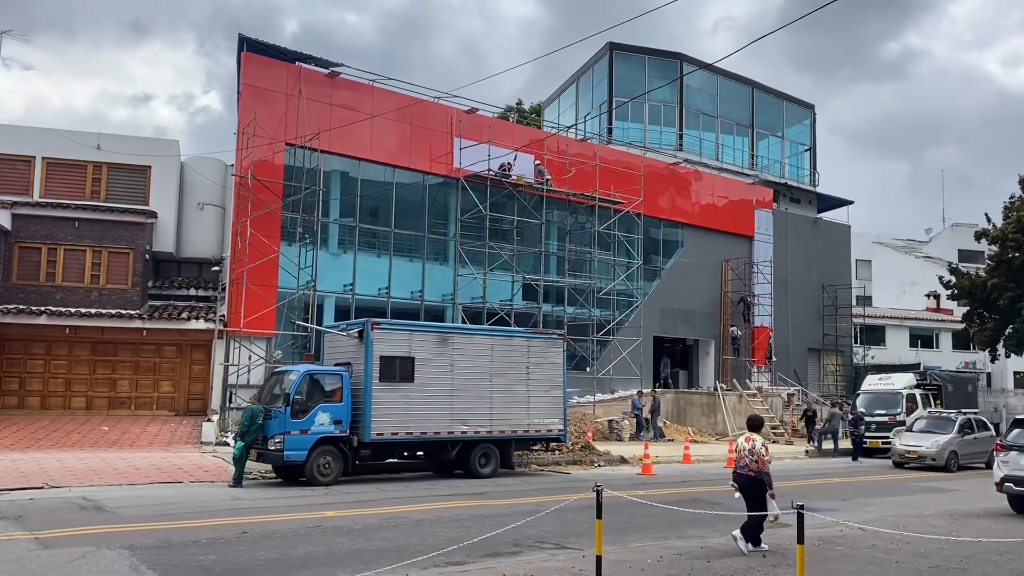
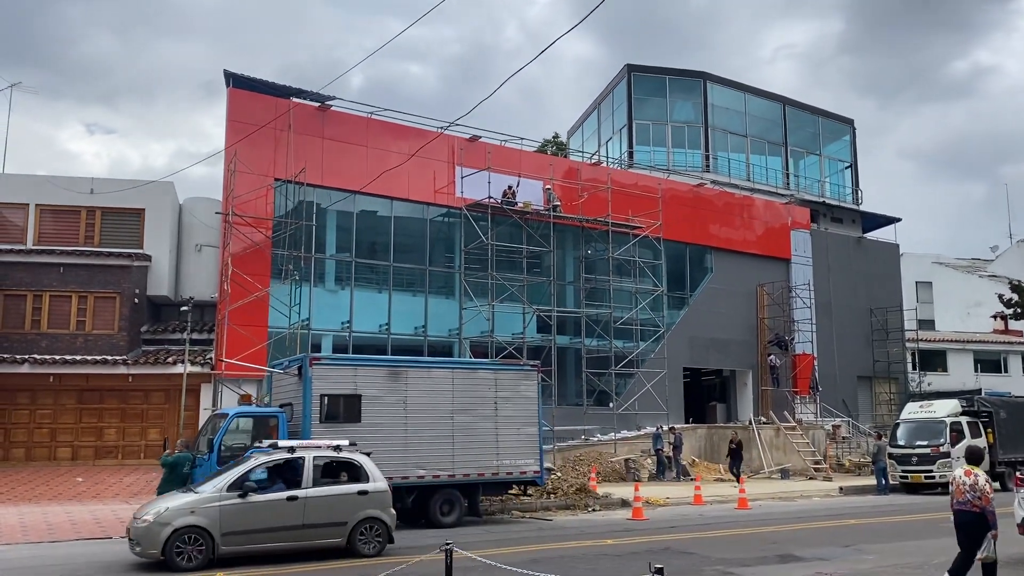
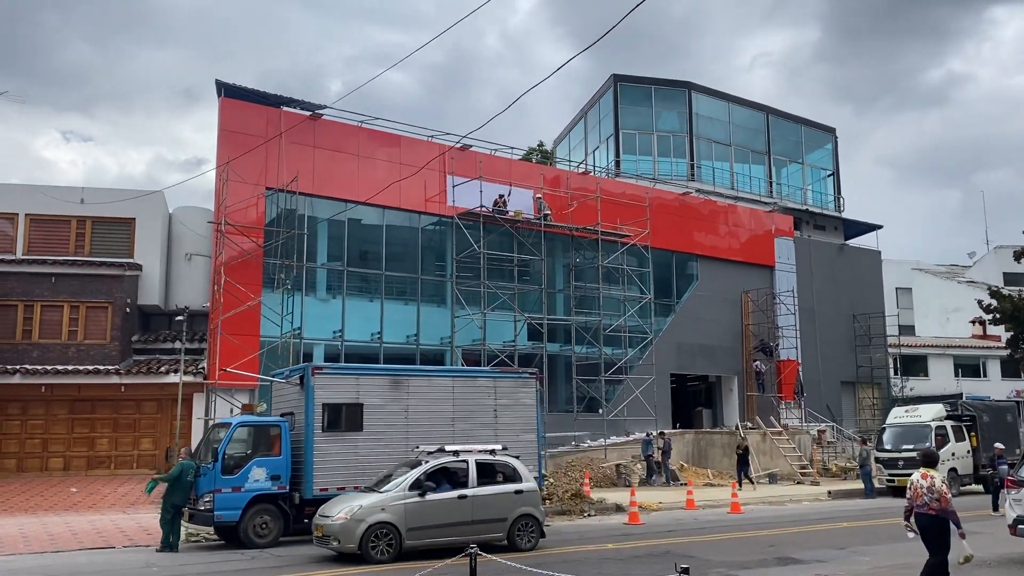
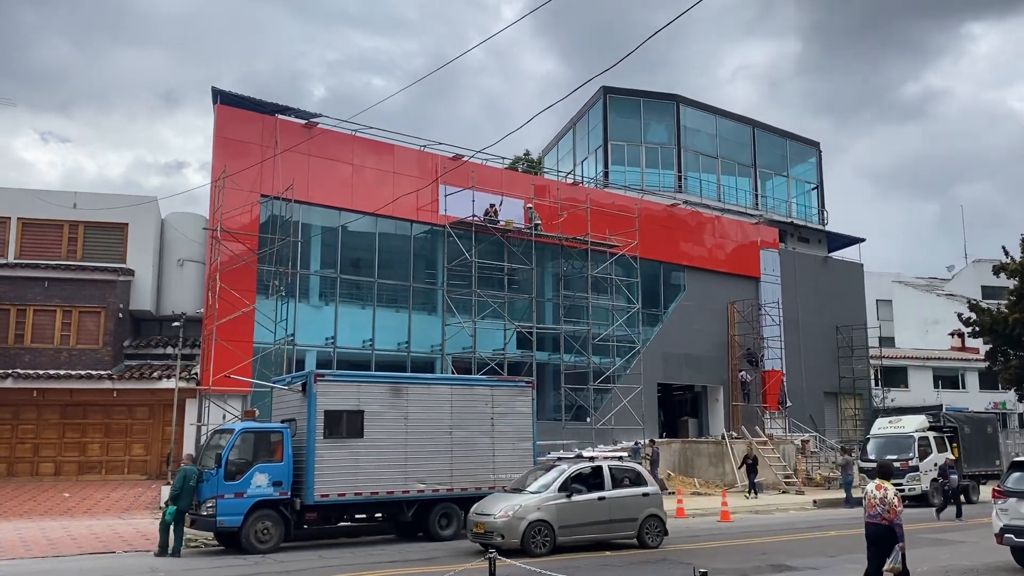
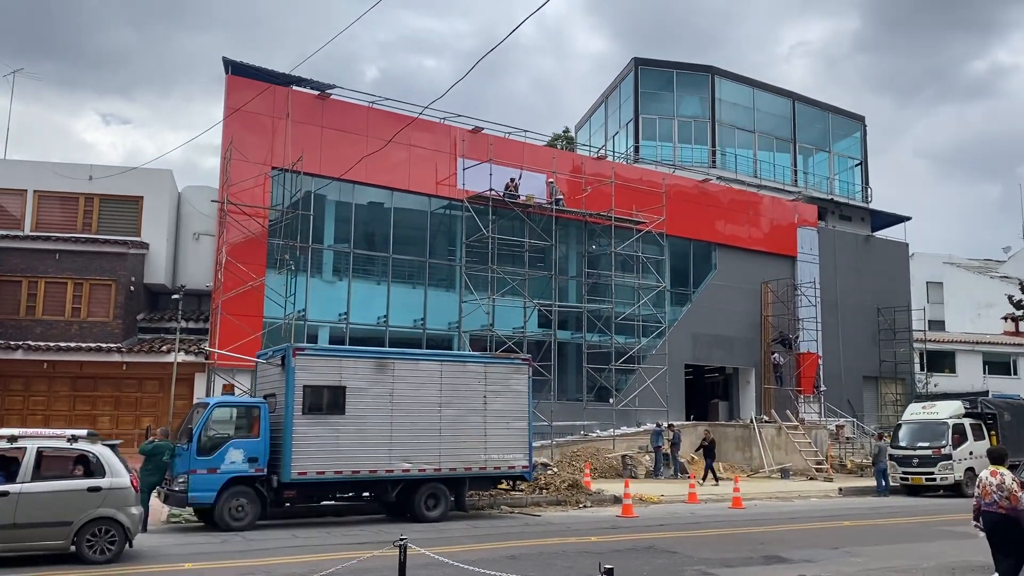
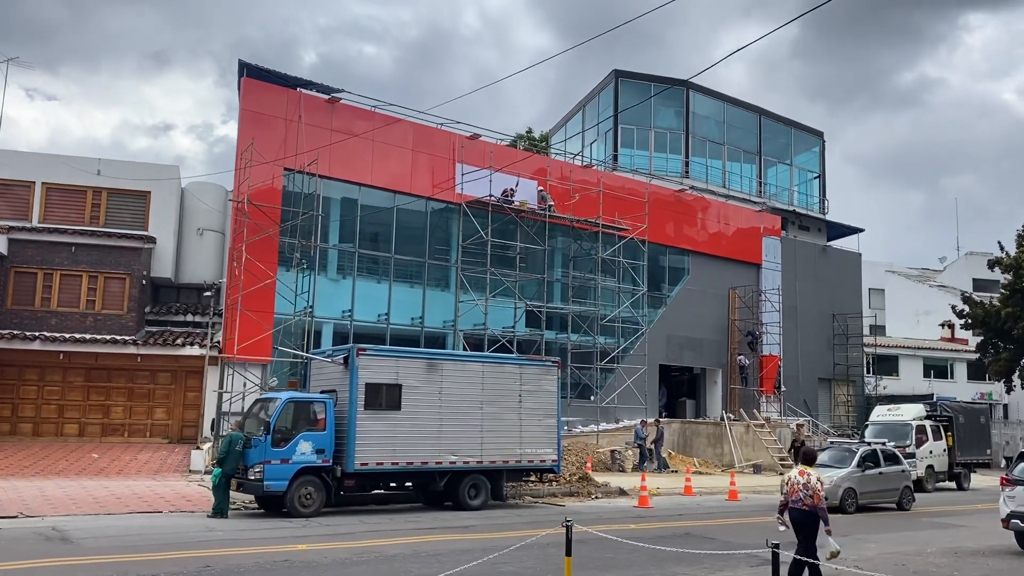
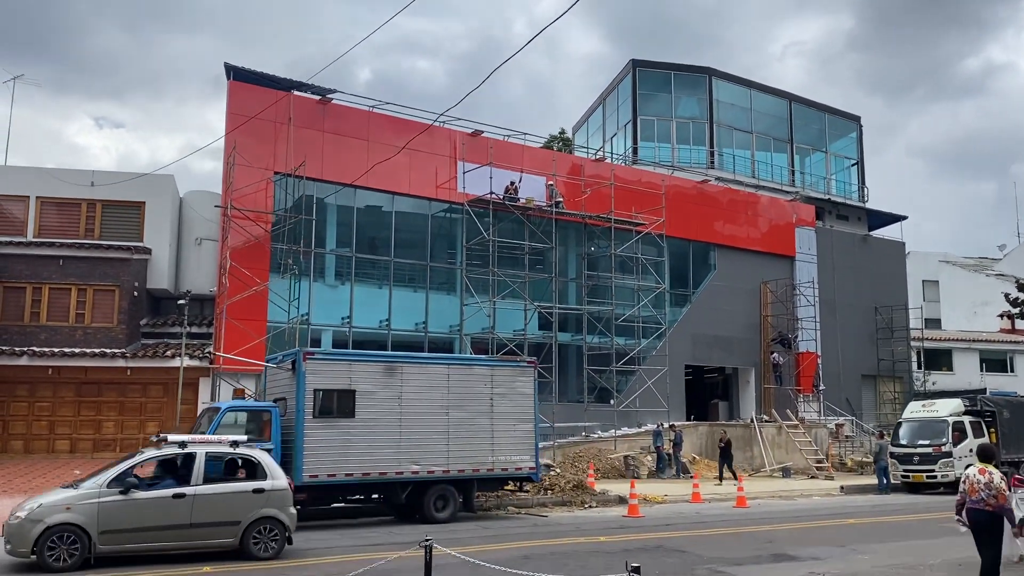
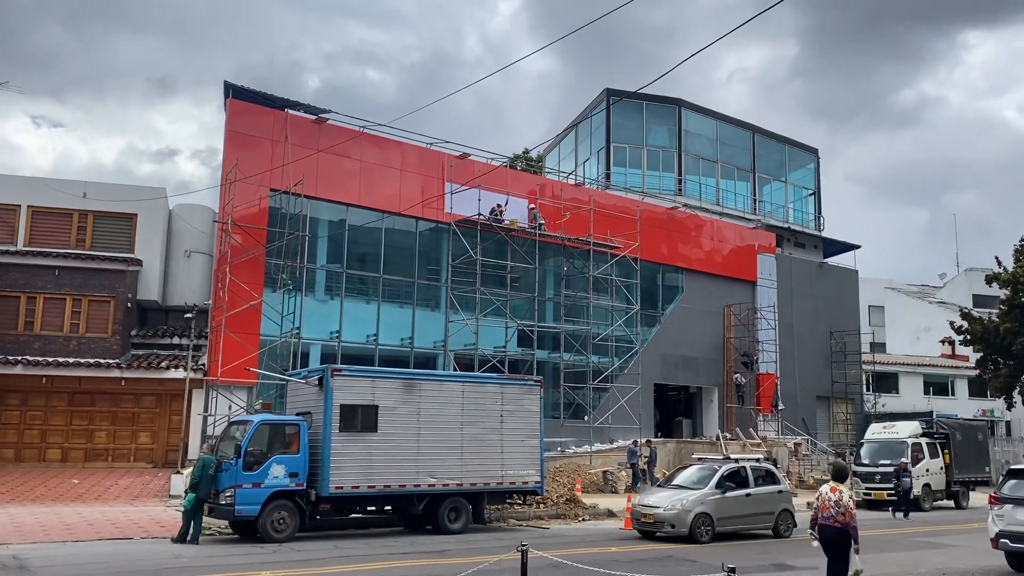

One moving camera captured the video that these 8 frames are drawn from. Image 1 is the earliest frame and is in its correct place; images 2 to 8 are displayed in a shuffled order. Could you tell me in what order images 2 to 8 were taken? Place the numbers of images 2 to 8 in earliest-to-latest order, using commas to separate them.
6, 8, 4, 3, 2, 7, 5
